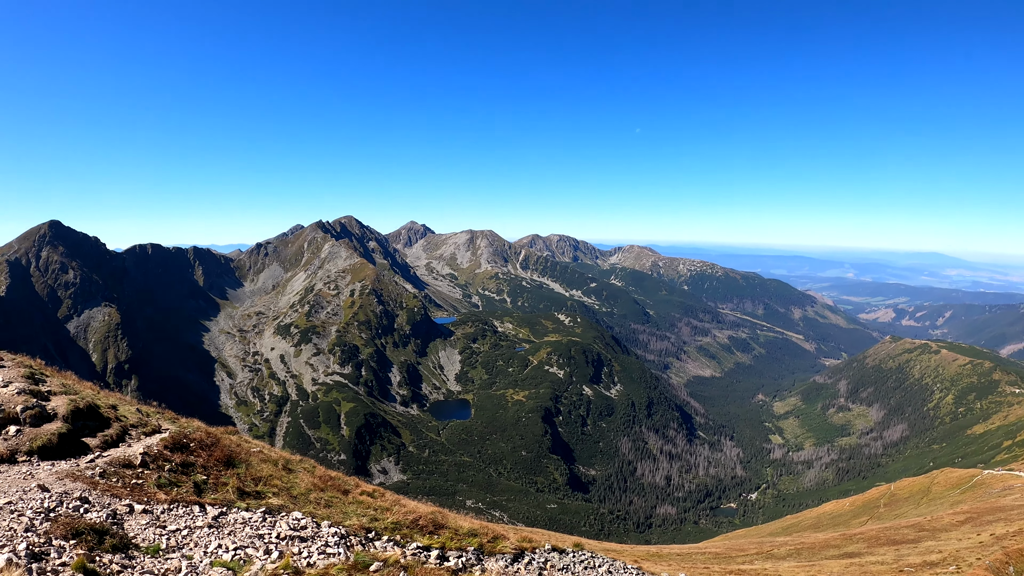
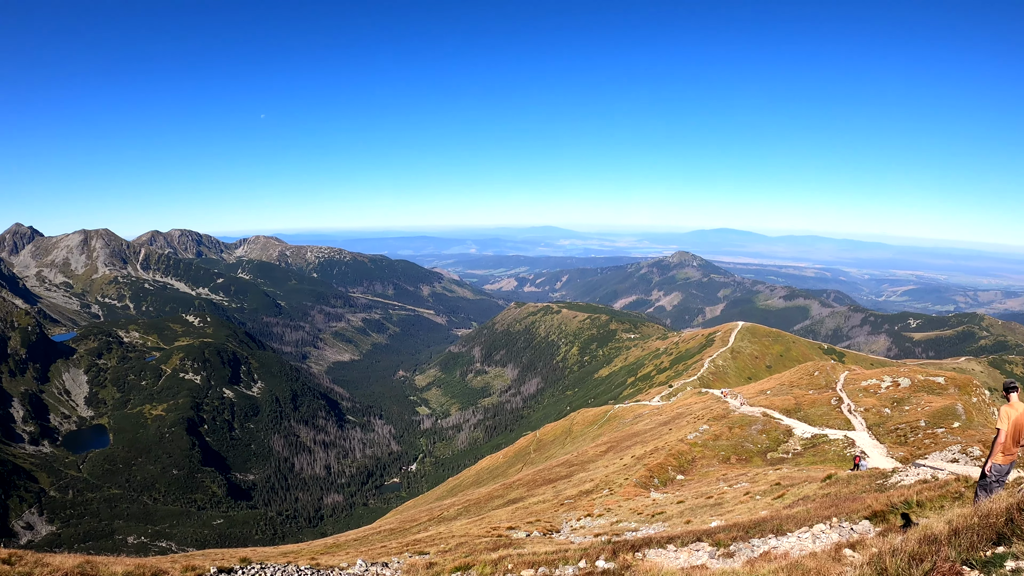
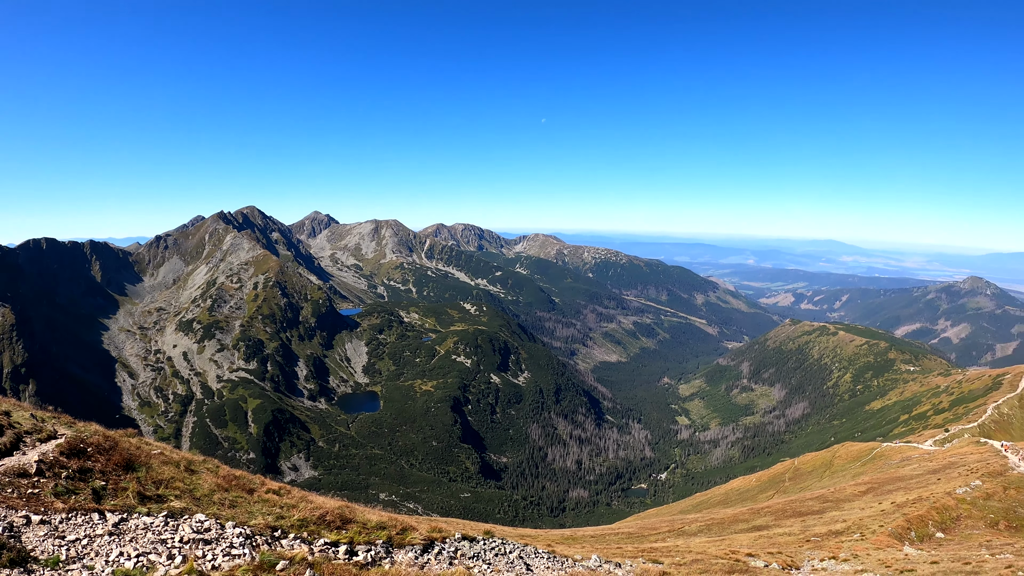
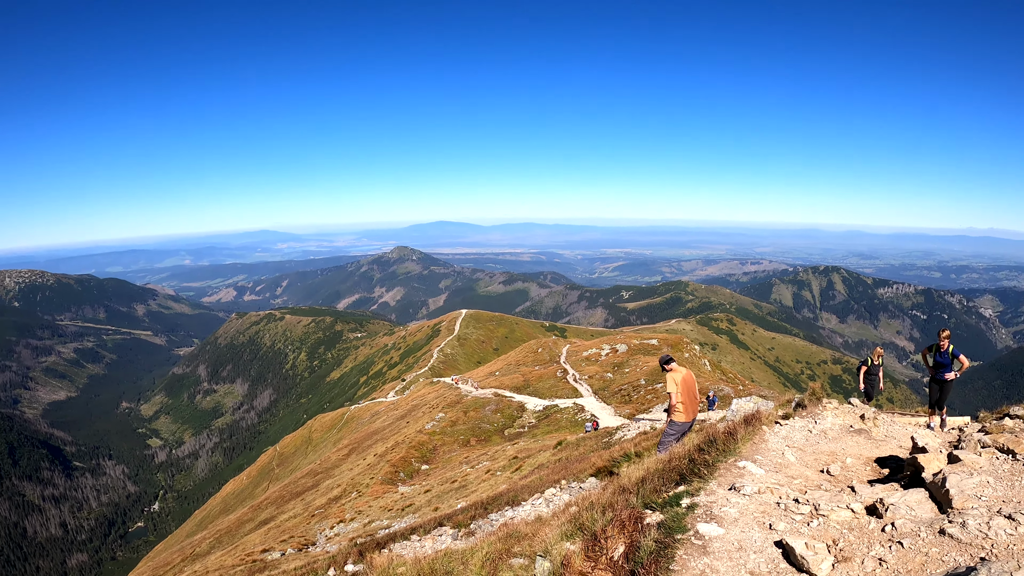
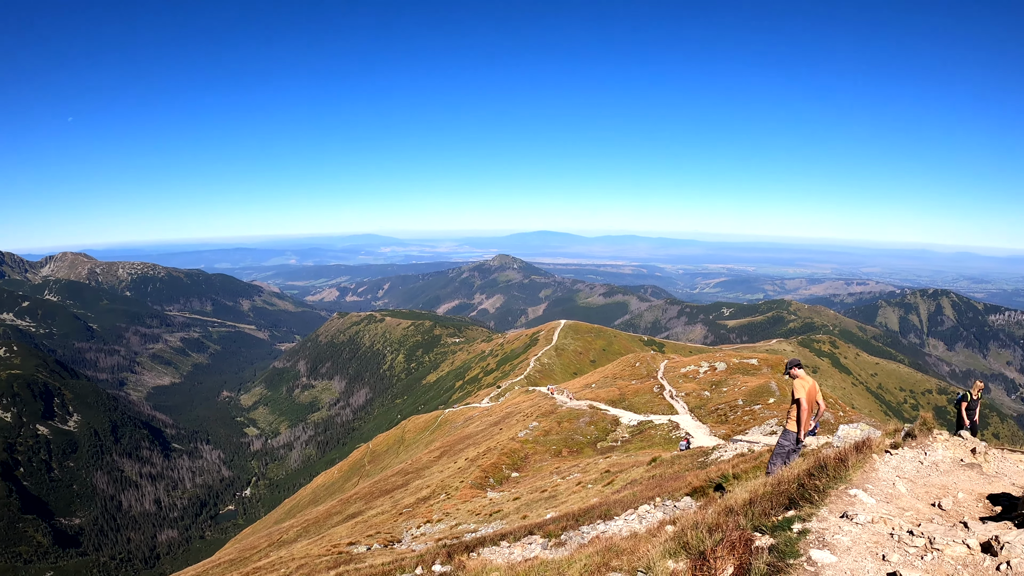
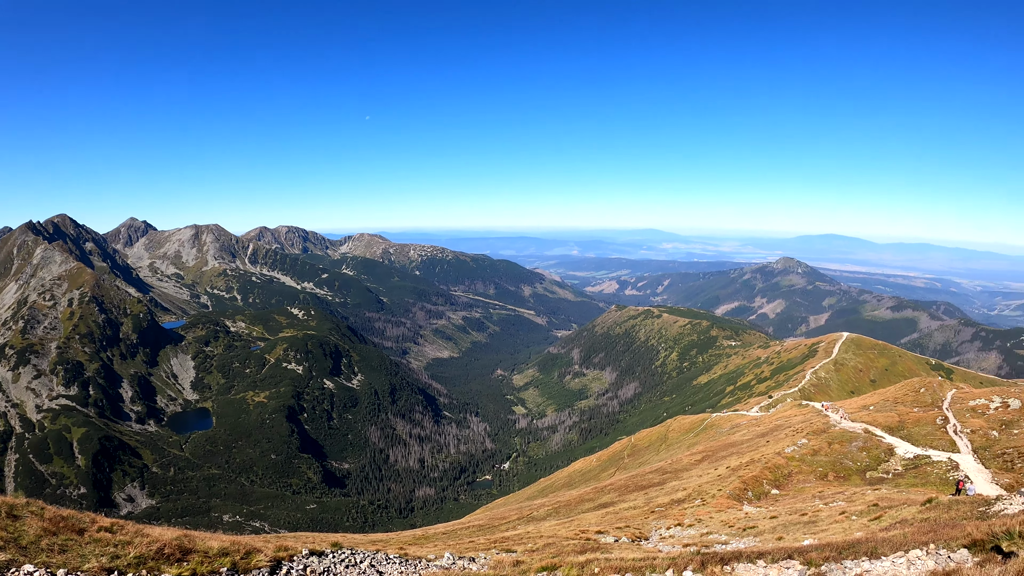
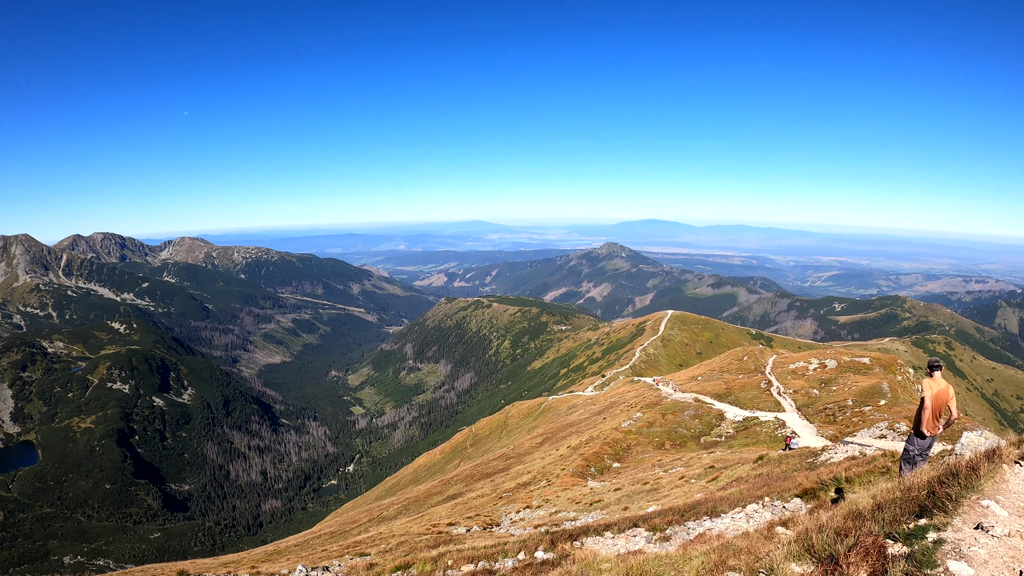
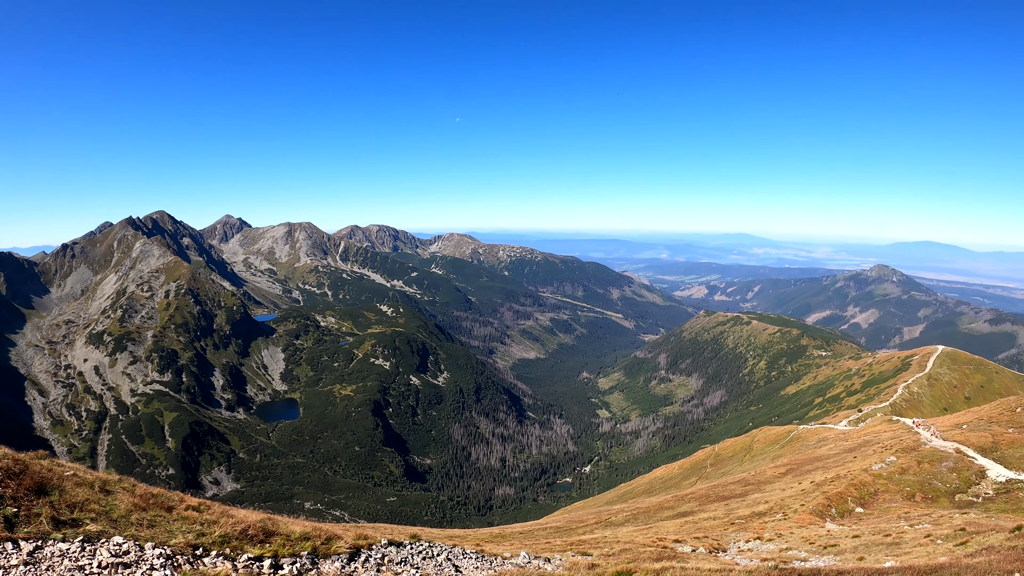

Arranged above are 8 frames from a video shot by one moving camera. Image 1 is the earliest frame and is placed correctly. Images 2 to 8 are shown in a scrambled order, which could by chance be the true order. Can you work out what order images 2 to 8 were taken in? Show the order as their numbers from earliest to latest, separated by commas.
3, 8, 6, 2, 7, 5, 4
